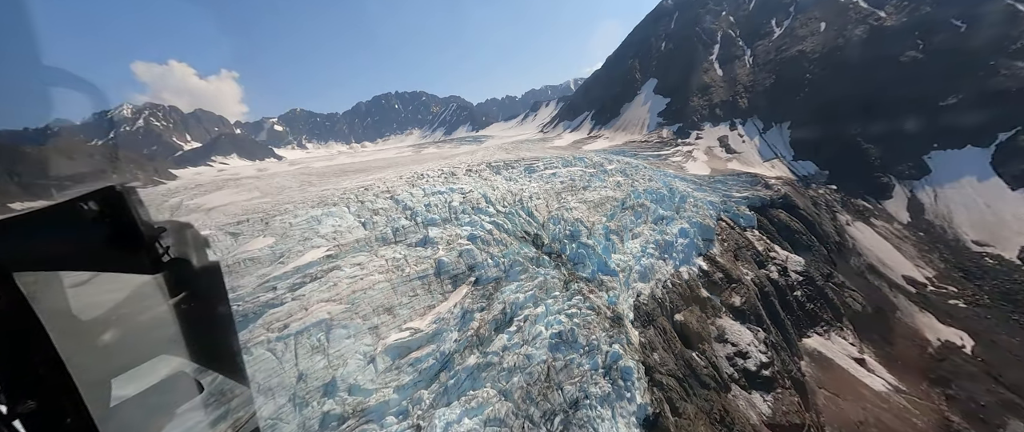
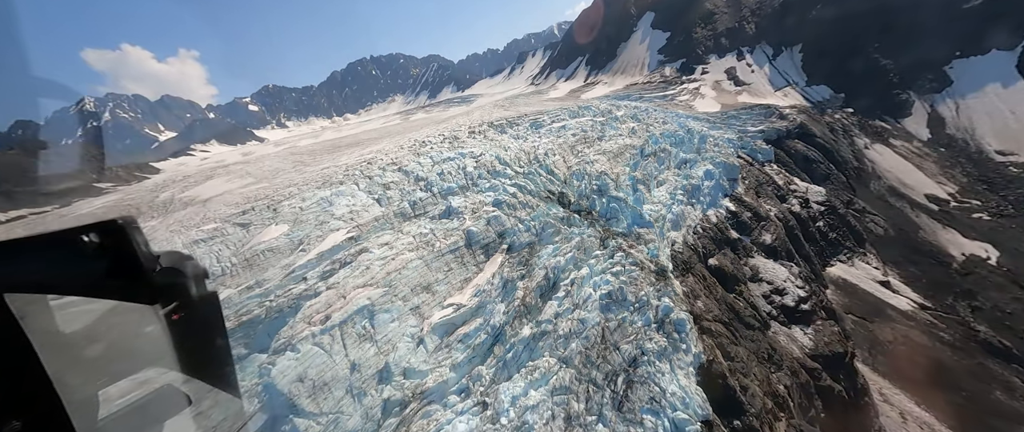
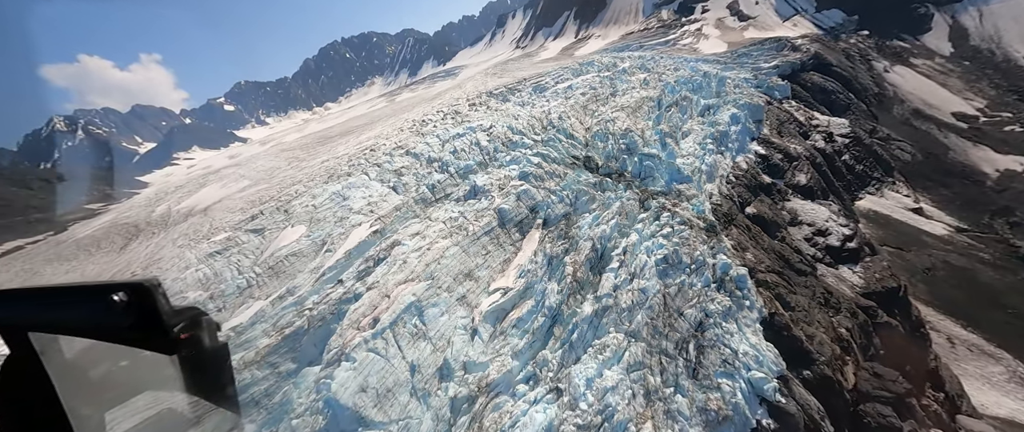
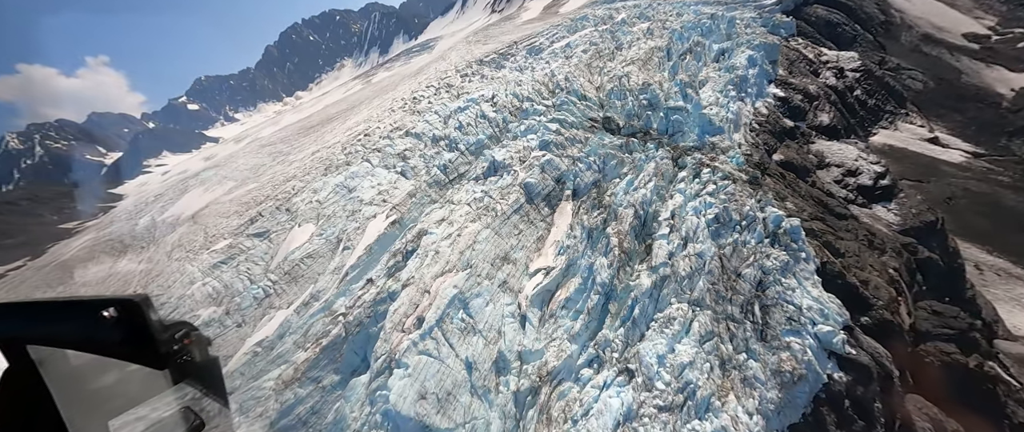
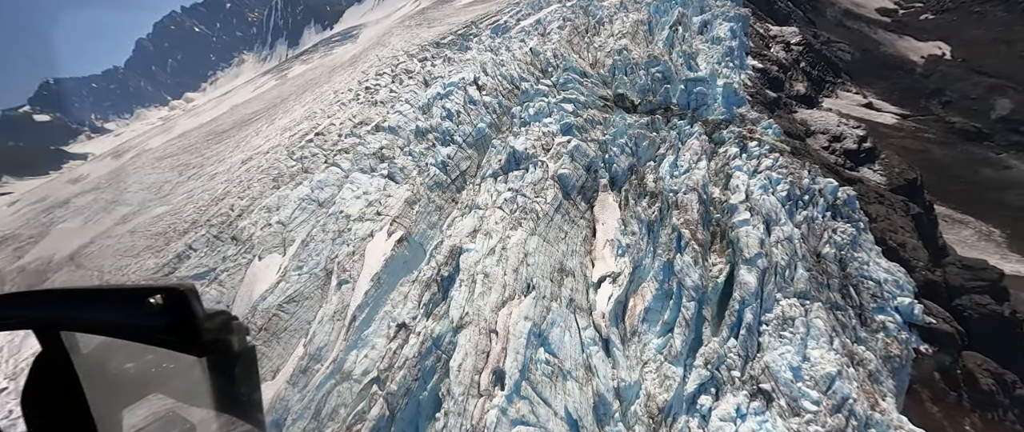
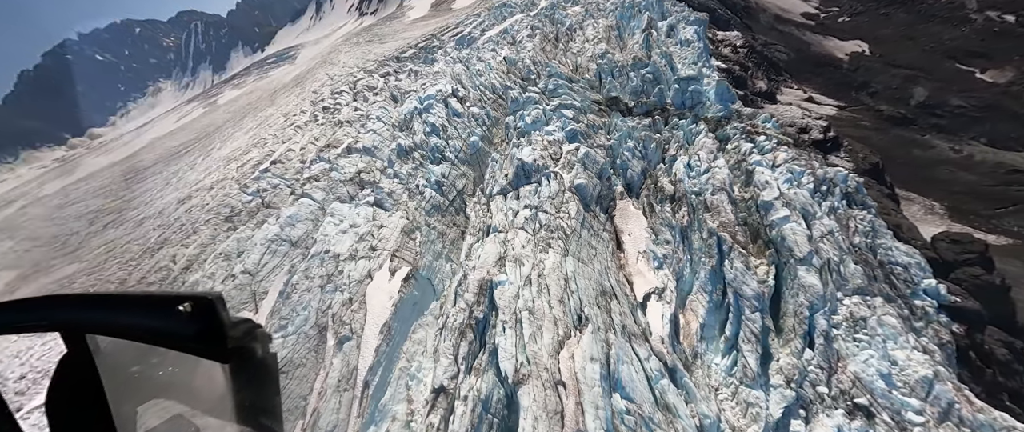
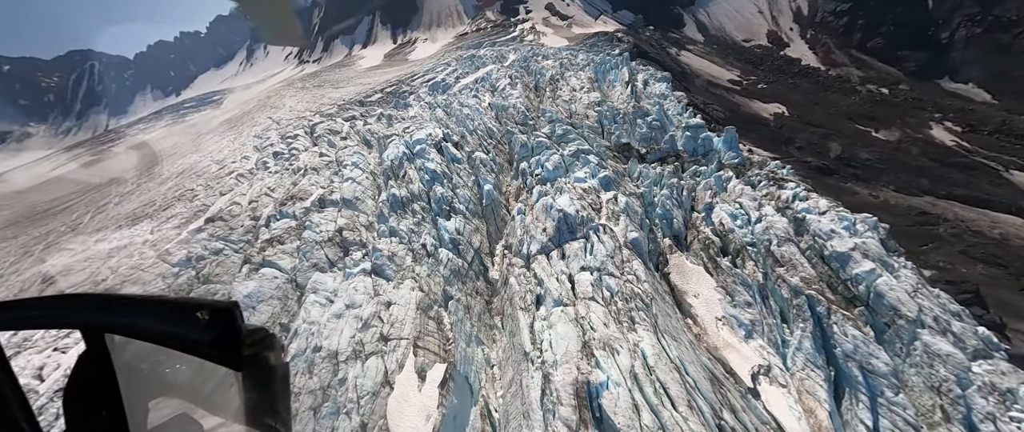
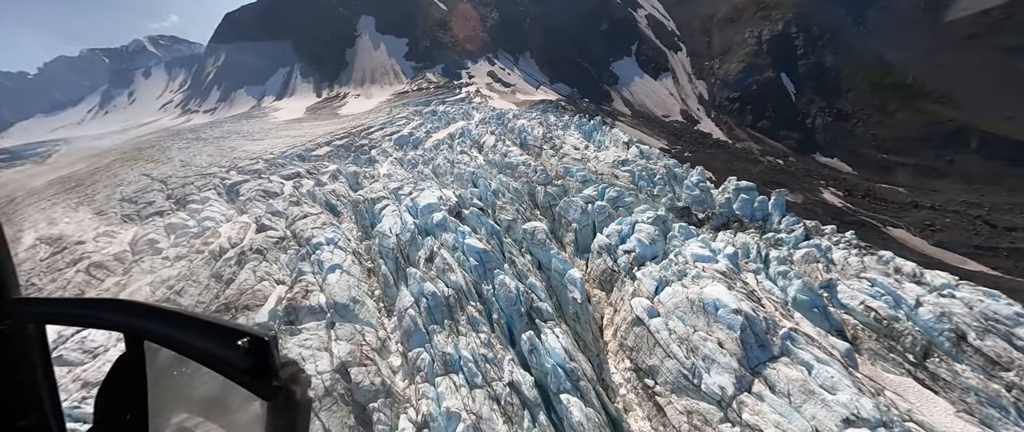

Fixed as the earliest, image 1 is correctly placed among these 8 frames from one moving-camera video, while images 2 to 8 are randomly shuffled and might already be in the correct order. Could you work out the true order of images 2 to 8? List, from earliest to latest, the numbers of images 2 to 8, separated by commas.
2, 3, 4, 5, 6, 7, 8
